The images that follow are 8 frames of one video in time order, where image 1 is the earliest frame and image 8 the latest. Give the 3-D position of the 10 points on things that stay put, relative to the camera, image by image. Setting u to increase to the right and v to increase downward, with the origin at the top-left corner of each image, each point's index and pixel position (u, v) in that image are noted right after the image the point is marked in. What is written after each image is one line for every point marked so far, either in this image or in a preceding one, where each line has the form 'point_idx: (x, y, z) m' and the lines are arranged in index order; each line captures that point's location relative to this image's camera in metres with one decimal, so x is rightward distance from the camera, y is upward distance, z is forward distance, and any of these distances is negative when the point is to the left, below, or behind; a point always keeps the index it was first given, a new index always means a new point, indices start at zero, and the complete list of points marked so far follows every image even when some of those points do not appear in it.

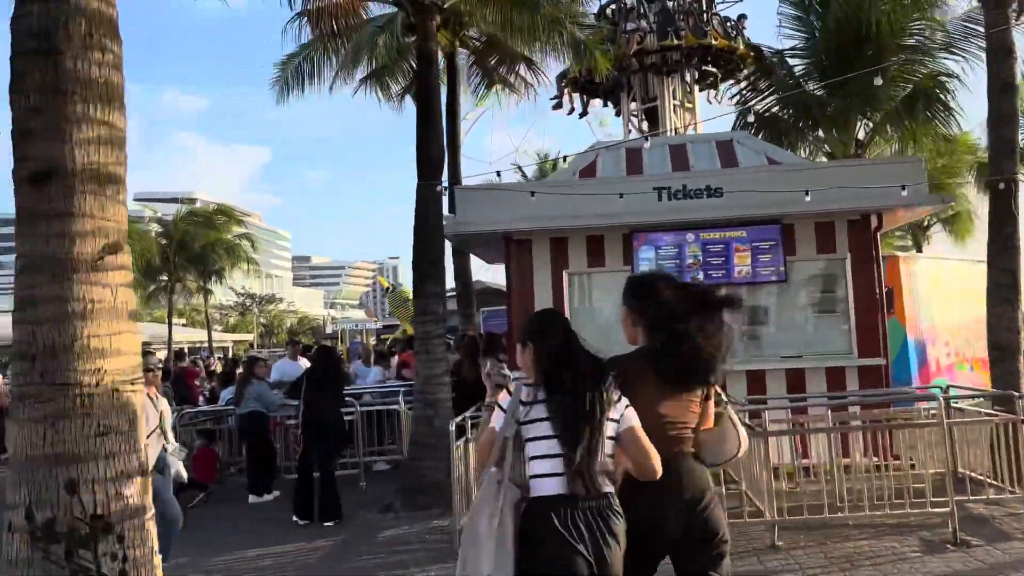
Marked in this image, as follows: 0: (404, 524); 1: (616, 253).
0: (-0.9, -2.0, +7.4) m
1: (+1.1, +0.4, +8.8) m
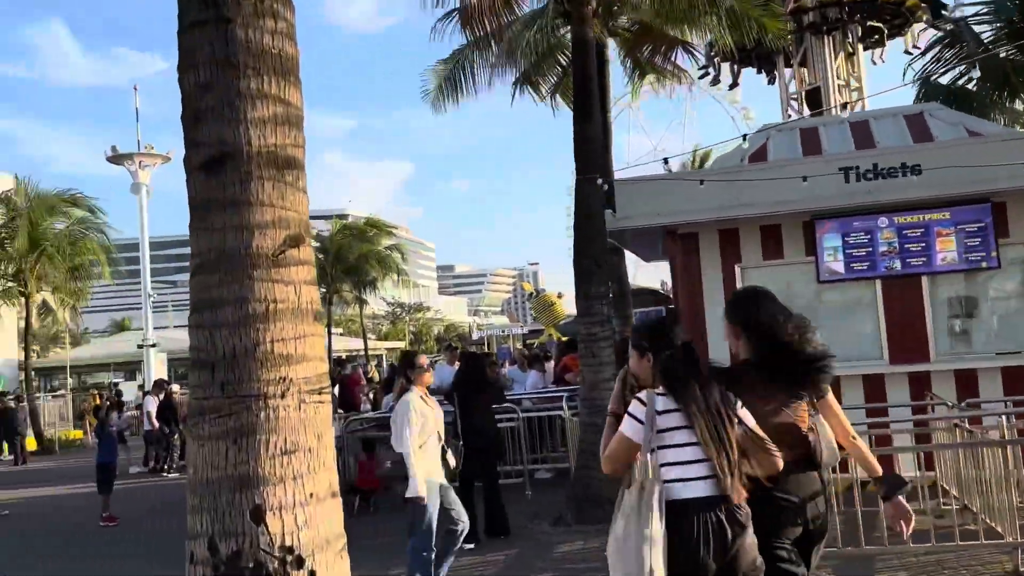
0: (+0.5, -2.0, +6.9) m
1: (+2.7, +0.4, +8.1) m
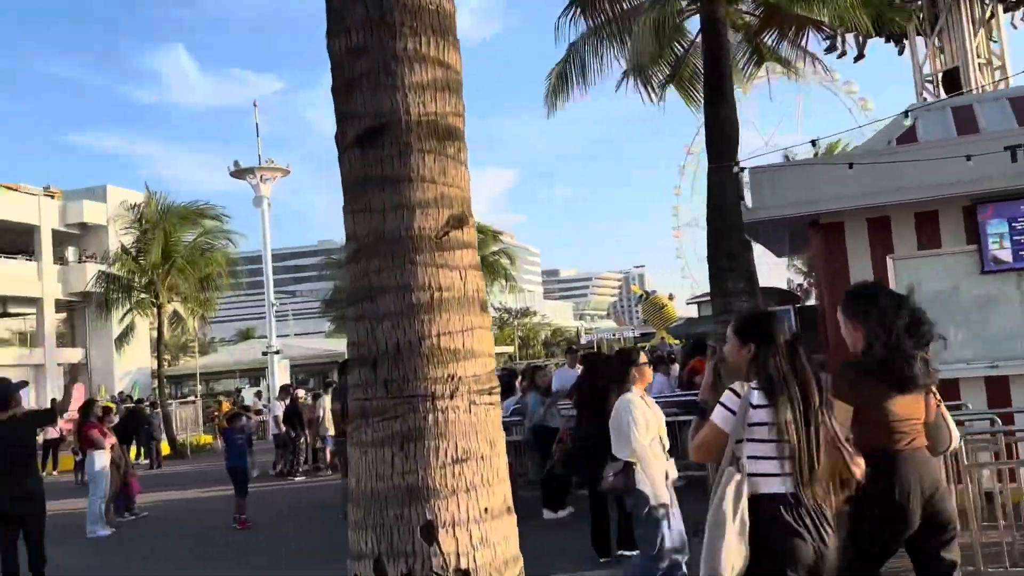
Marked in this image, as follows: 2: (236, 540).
0: (+1.6, -2.0, +6.5) m
1: (+3.8, +0.5, +7.4) m
2: (-3.2, -3.0, +10.1) m
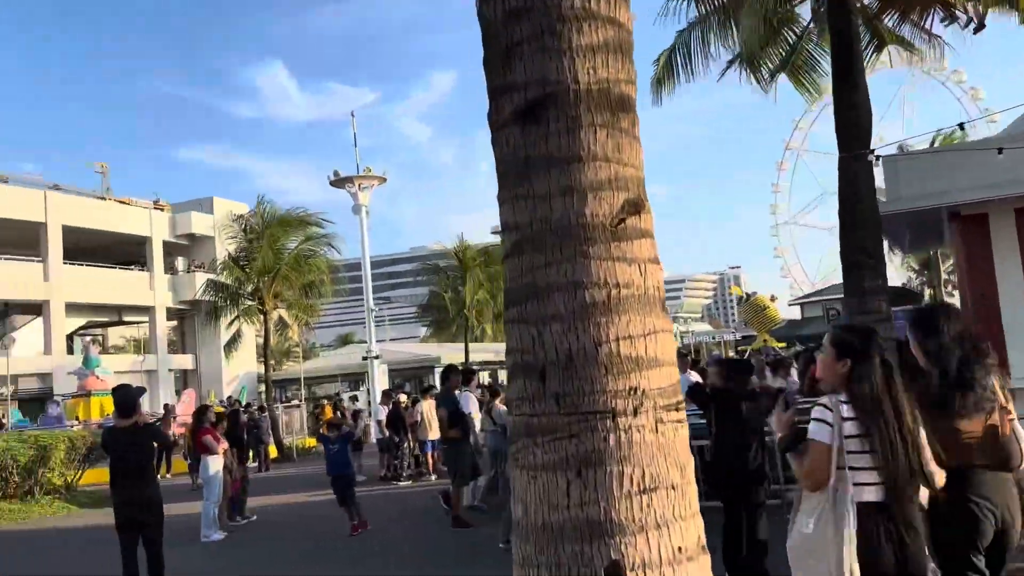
0: (+2.5, -2.0, +6.0) m
1: (+4.7, +0.5, +6.6) m
2: (-2.0, -3.0, +10.1) m
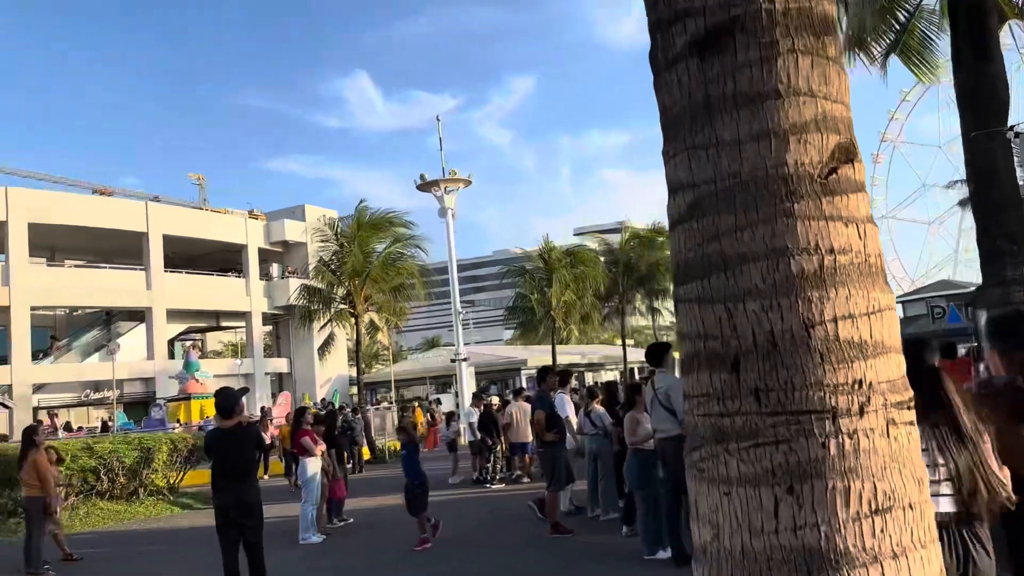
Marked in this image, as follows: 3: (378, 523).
0: (+3.2, -1.9, +5.4) m
1: (+5.5, +0.6, +5.8) m
2: (-0.8, -3.0, +9.9) m
3: (-1.9, -3.3, +12.0) m
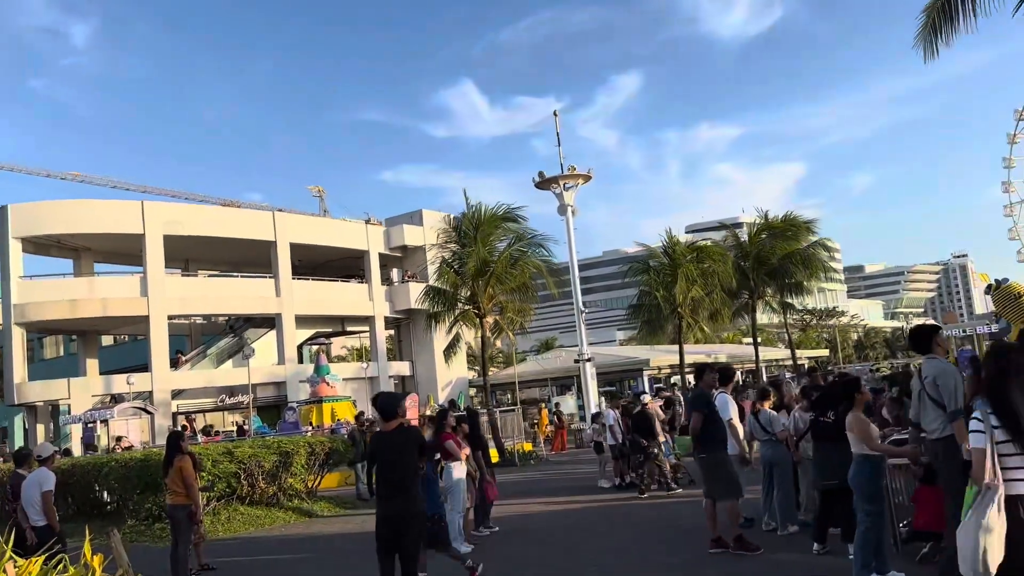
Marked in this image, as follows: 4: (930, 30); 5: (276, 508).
0: (+4.3, -1.7, +4.0) m
1: (+6.6, +0.9, +4.2) m
2: (+1.0, -2.9, +9.0) m
3: (+0.1, -3.3, +11.3) m
4: (+6.5, +4.1, +12.9) m
5: (-4.3, -4.0, +15.3) m
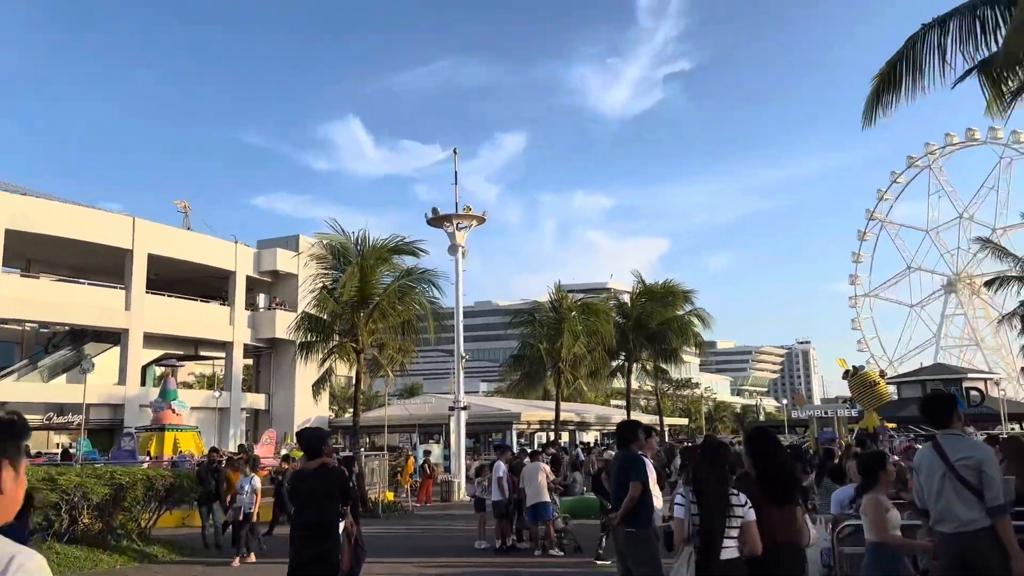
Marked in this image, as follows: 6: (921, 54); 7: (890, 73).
0: (+4.1, -2.2, +3.3) m
1: (+6.6, +0.2, +4.0) m
2: (-0.1, -3.2, +7.6) m
3: (-1.3, -3.6, +9.7) m
4: (+5.5, +2.9, +12.8) m
5: (-6.3, -4.0, +13.0) m
6: (+5.9, +3.4, +12.3) m
7: (+5.6, +3.2, +12.6) m
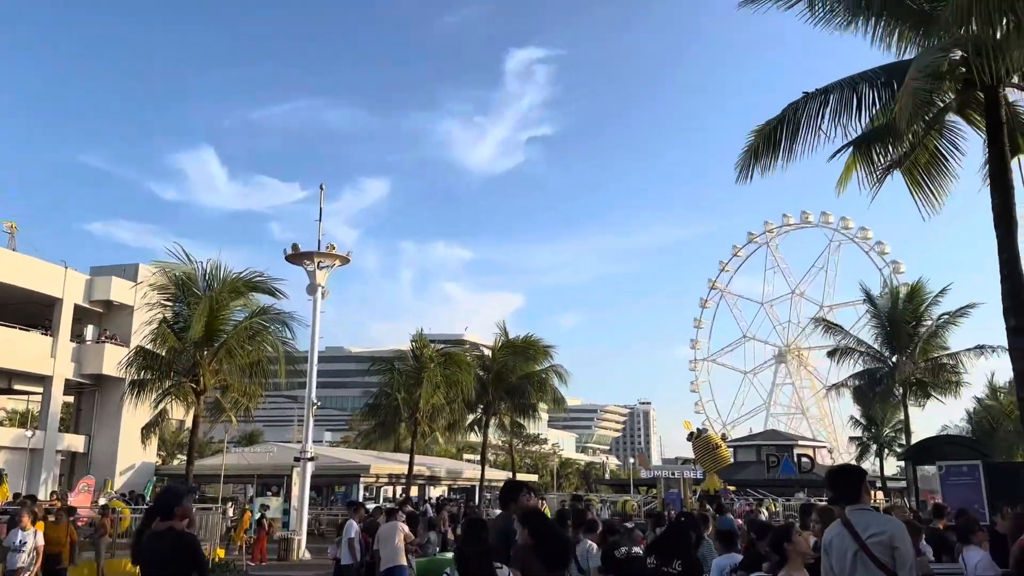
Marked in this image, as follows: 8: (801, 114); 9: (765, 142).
0: (+3.8, -2.5, +3.1) m
1: (+6.2, -0.4, +4.3) m
2: (-1.1, -3.5, +6.5) m
3: (-2.7, -3.9, +8.4) m
4: (+3.7, +1.9, +12.9) m
5: (-8.3, -4.2, +10.7) m
6: (+4.3, +2.4, +12.5) m
7: (+3.9, +2.3, +12.8) m
8: (+4.3, +2.5, +12.5) m
9: (+3.9, +2.1, +12.8) m
